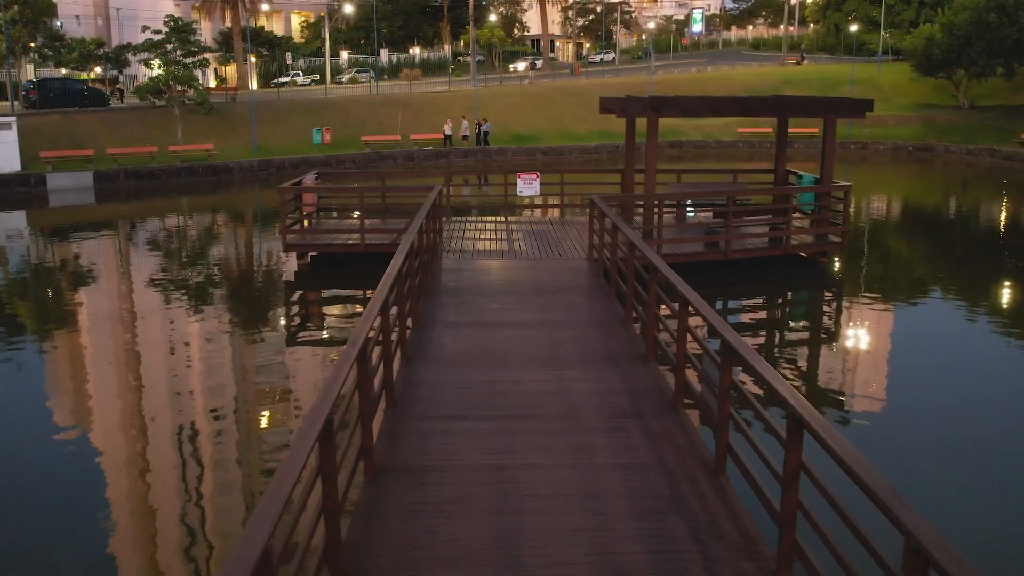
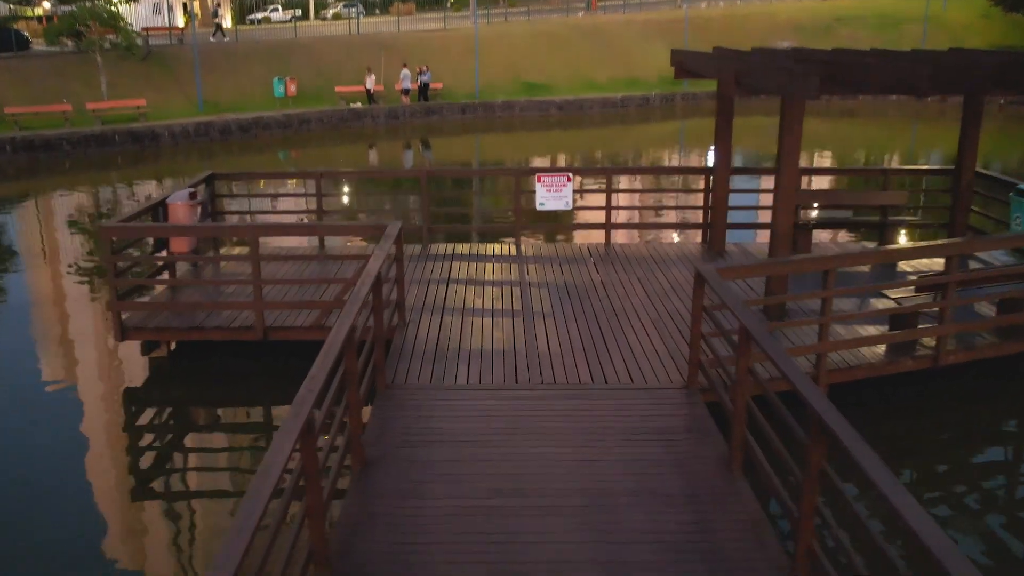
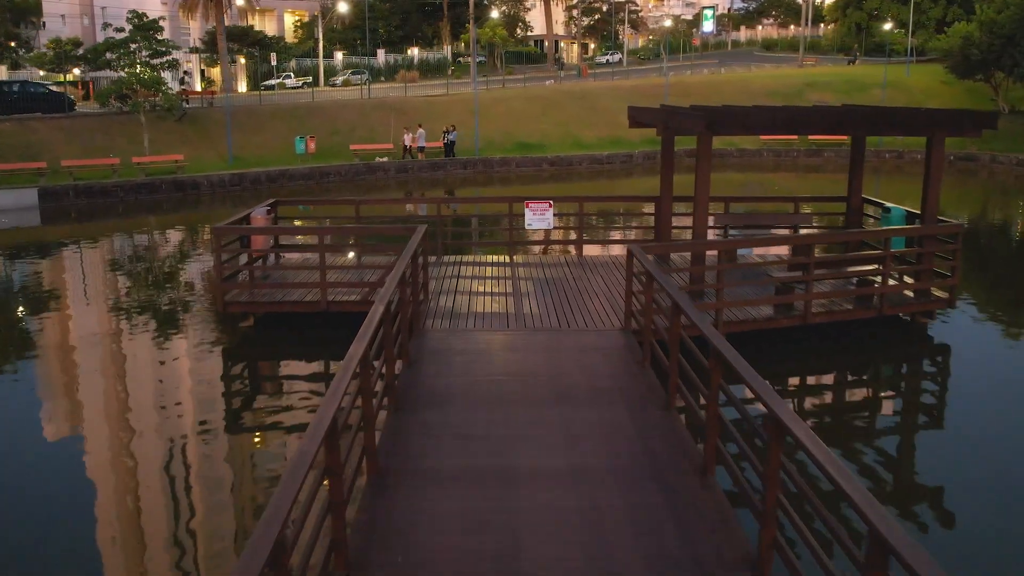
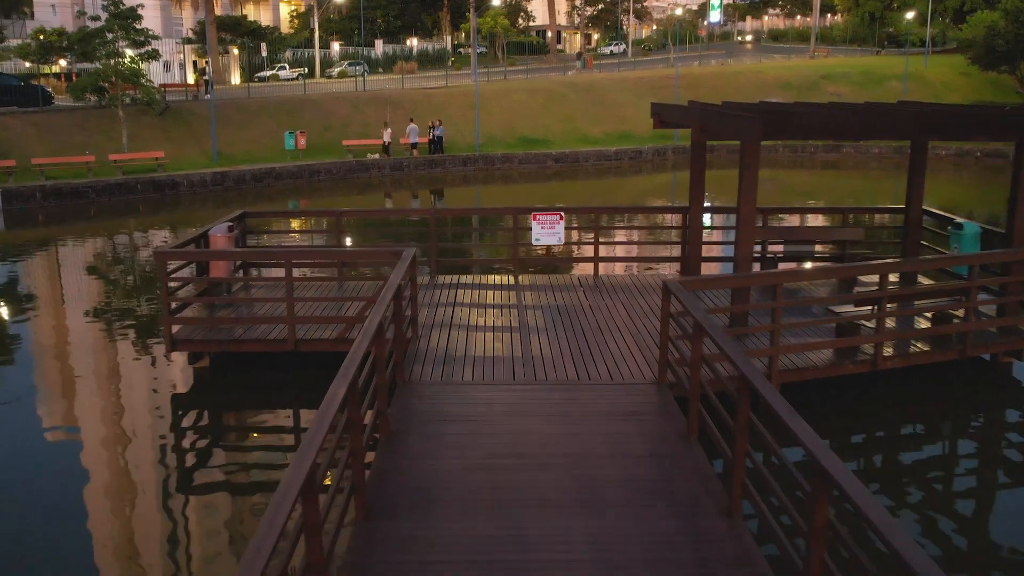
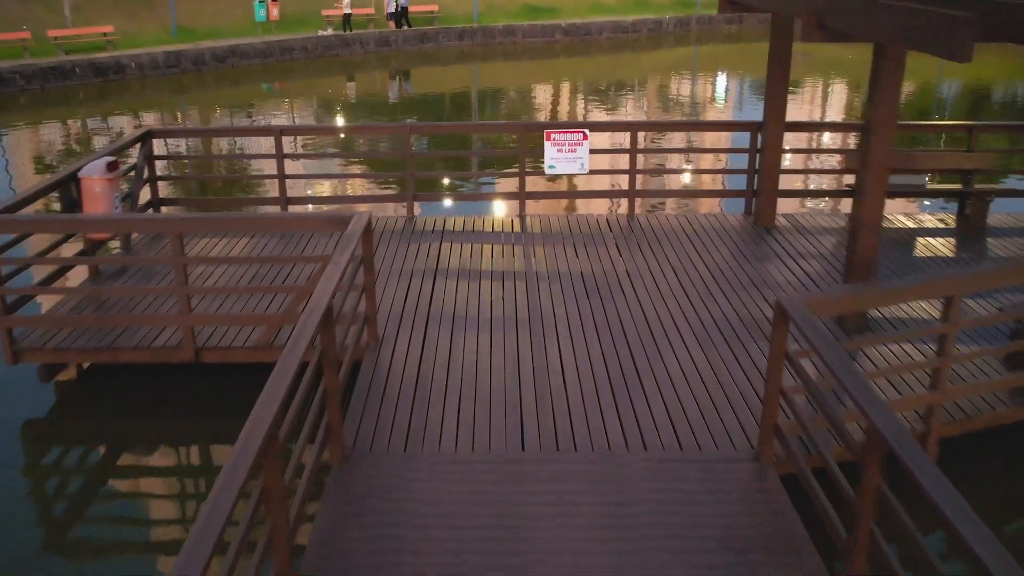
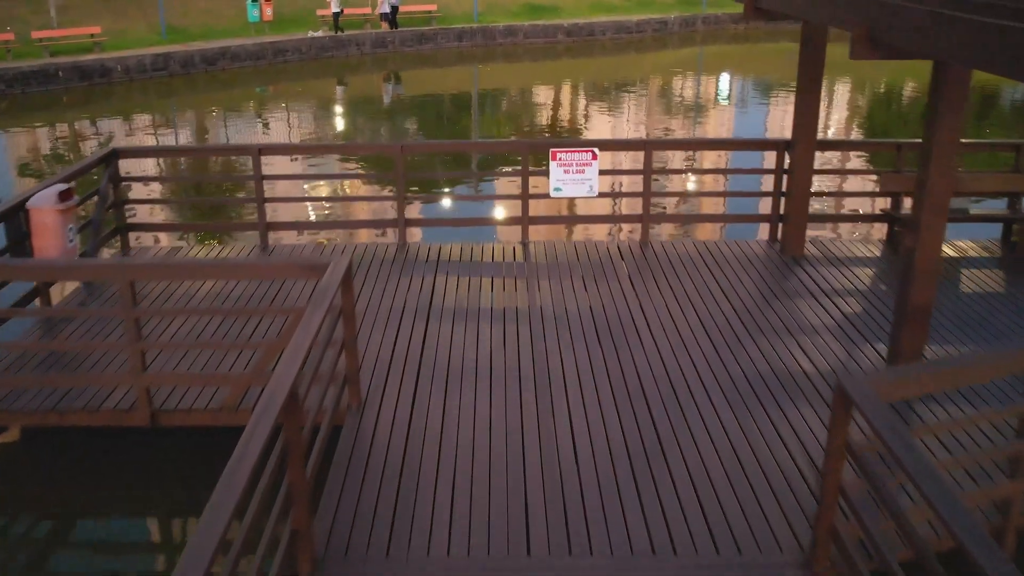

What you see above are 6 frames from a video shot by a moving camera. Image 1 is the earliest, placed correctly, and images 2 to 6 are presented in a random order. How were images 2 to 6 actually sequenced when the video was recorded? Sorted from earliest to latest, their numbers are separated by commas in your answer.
3, 4, 2, 5, 6
